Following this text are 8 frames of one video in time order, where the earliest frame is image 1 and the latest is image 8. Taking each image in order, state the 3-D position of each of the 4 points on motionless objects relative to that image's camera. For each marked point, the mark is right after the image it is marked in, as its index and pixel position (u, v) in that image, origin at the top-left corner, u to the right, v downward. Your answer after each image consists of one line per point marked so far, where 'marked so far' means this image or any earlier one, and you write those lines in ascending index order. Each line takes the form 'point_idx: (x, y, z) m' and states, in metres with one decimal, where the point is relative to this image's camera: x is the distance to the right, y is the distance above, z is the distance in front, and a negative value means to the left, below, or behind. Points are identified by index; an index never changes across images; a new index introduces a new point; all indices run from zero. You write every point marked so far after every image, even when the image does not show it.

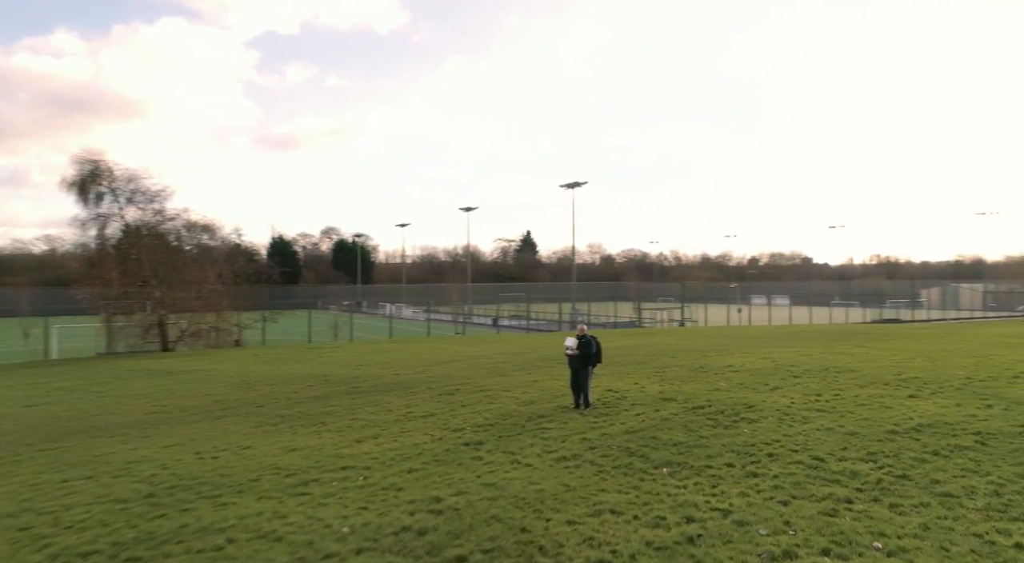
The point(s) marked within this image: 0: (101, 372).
0: (-10.9, -2.5, +19.6) m
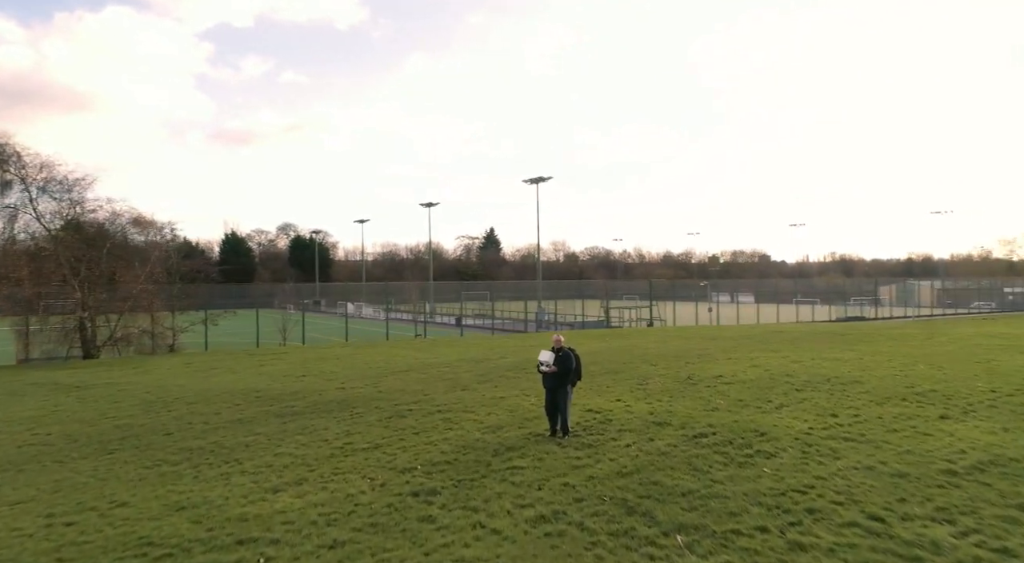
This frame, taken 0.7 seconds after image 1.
0: (-11.8, -2.5, +17.1) m
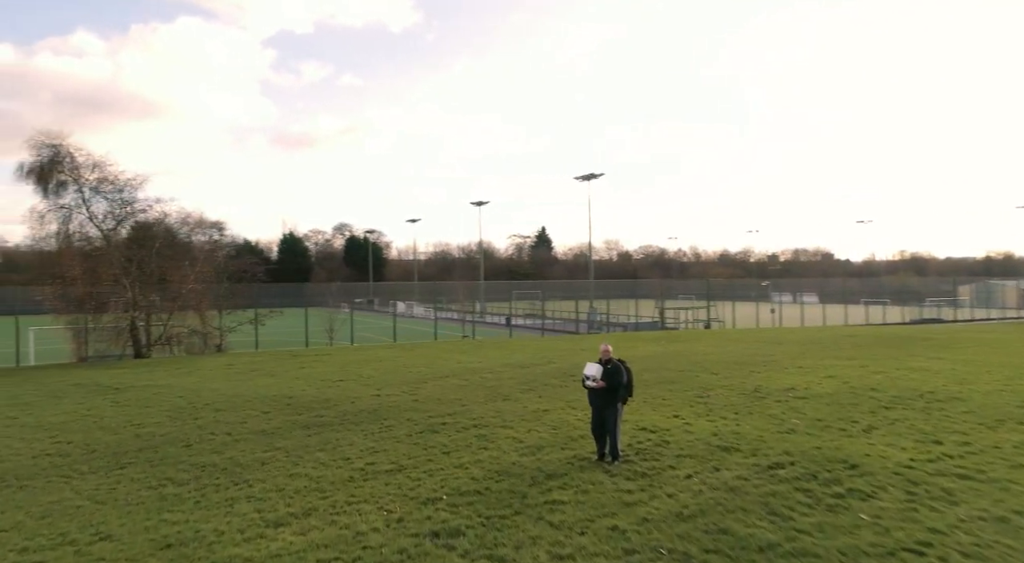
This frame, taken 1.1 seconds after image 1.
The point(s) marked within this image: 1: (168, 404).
0: (-10.7, -2.5, +16.9) m
1: (-6.3, -2.2, +13.6) m
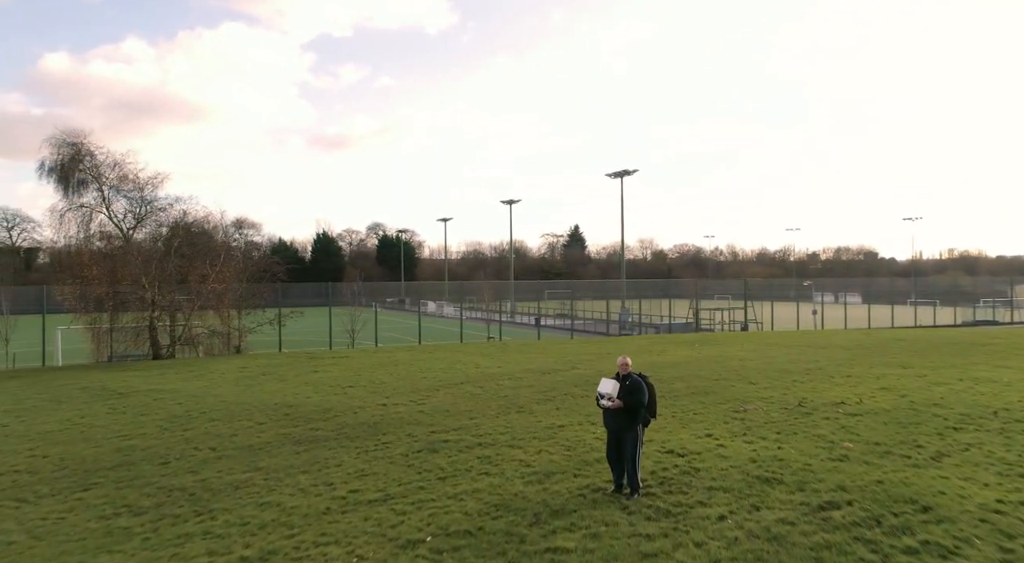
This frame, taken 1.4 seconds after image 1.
0: (-10.3, -2.5, +16.3) m
1: (-6.0, -2.2, +12.8) m
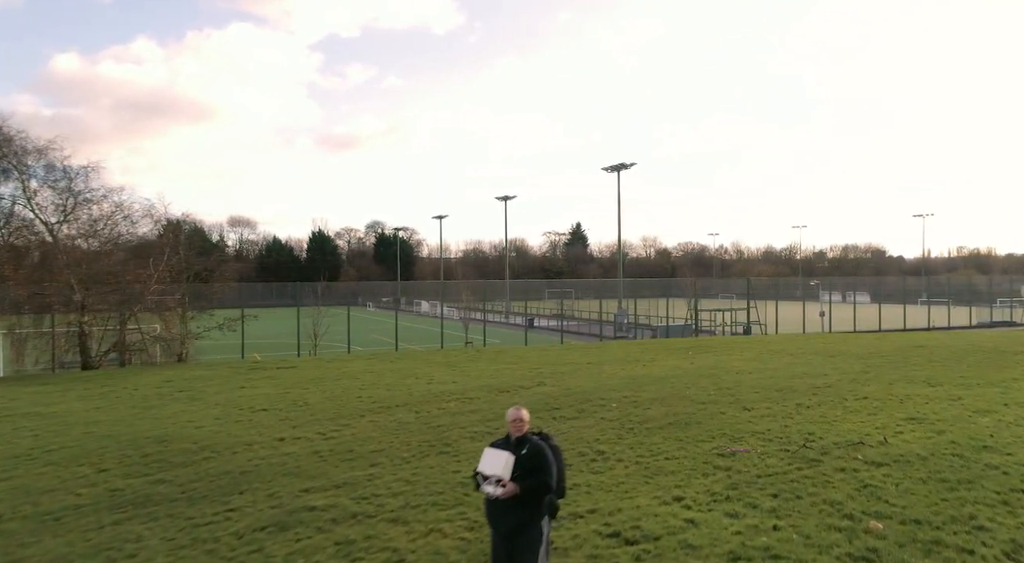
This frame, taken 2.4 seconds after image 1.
0: (-11.2, -2.5, +13.8) m
1: (-7.0, -2.3, +10.3) m
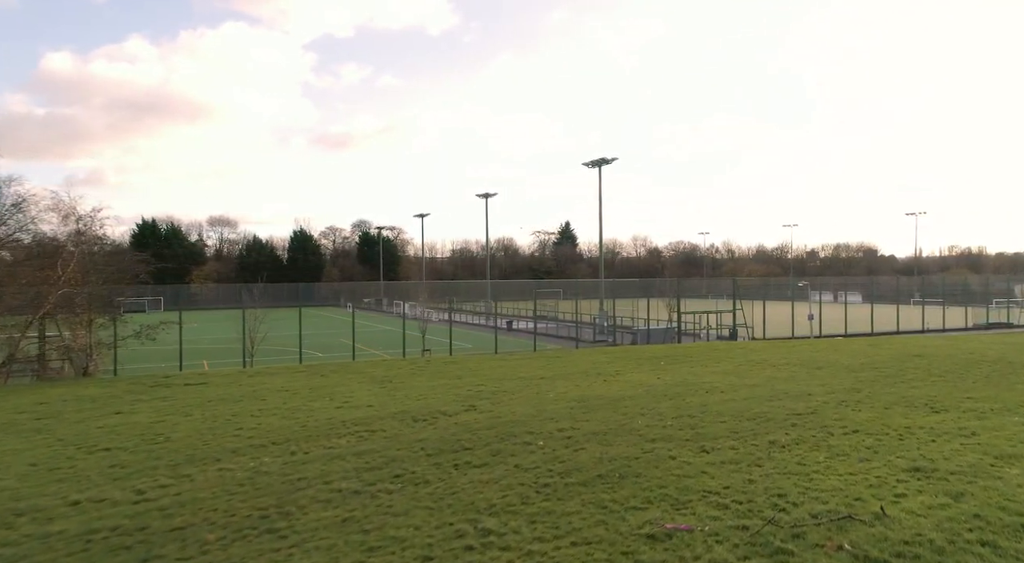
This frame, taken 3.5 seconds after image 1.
0: (-12.5, -2.7, +11.2) m
1: (-8.2, -2.4, +7.7) m
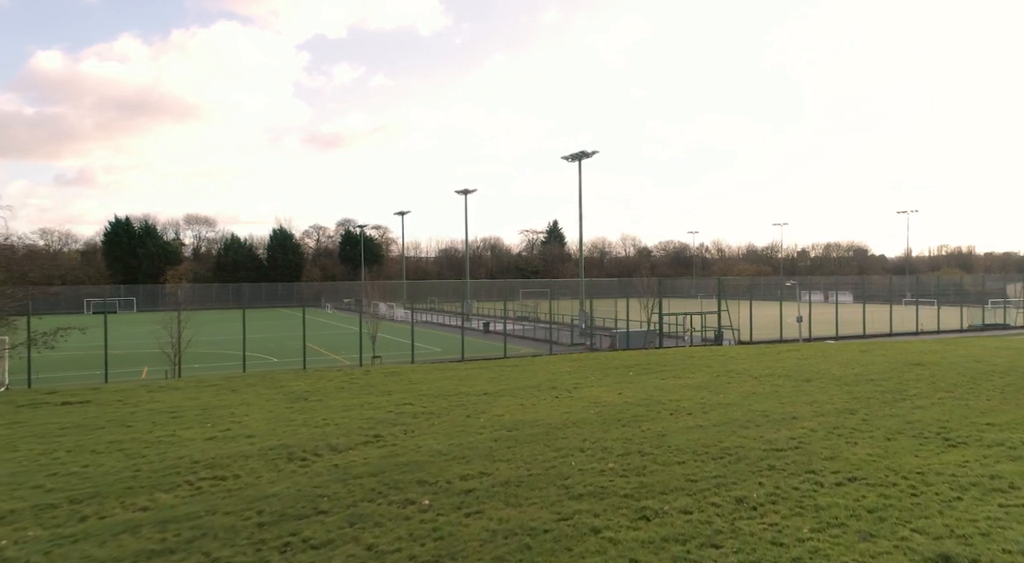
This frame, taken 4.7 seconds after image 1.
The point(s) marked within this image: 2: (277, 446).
0: (-13.7, -2.7, +8.5) m
1: (-9.4, -2.4, +5.1) m
2: (-3.2, -2.2, +9.9) m
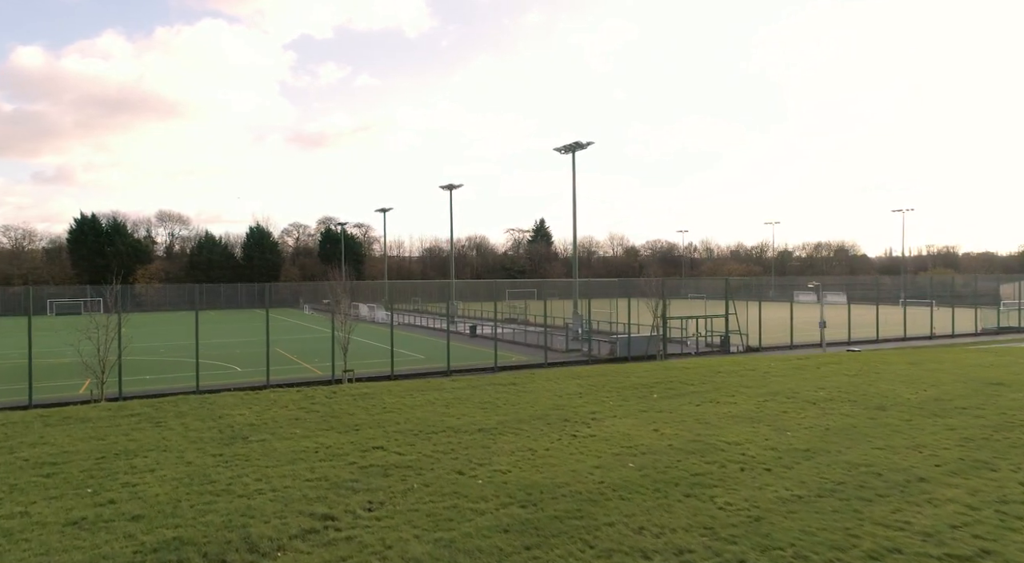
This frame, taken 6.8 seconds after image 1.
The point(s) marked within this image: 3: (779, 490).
0: (-13.5, -2.7, +4.7) m
1: (-9.1, -2.4, +1.4) m
2: (-3.0, -2.2, +6.3) m
3: (+2.9, -2.2, +7.9) m
